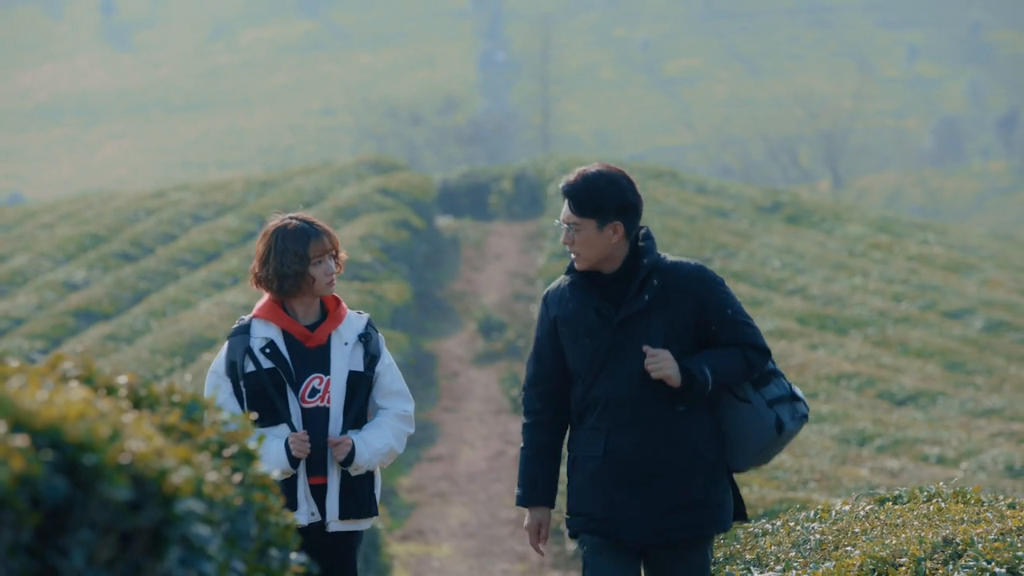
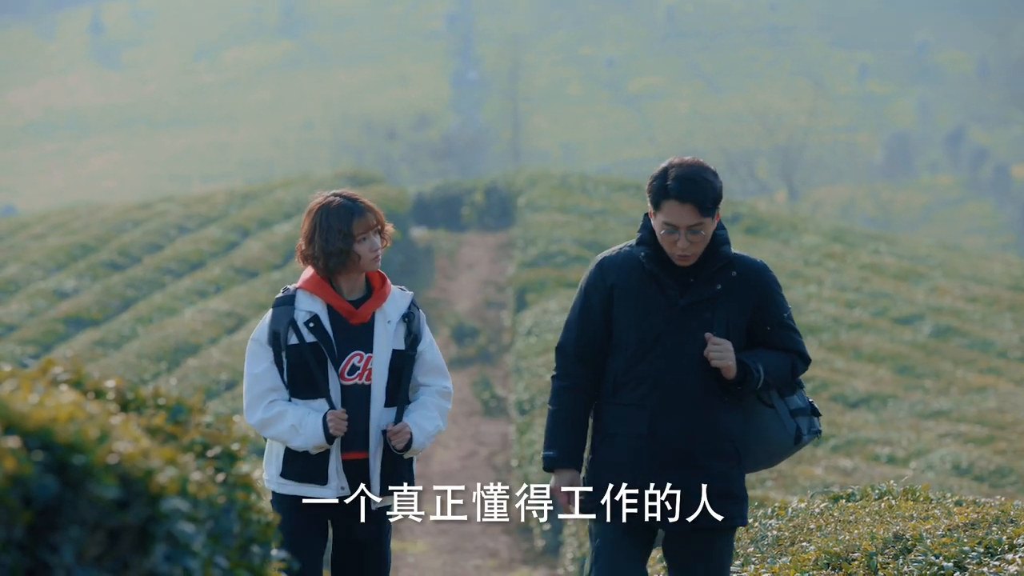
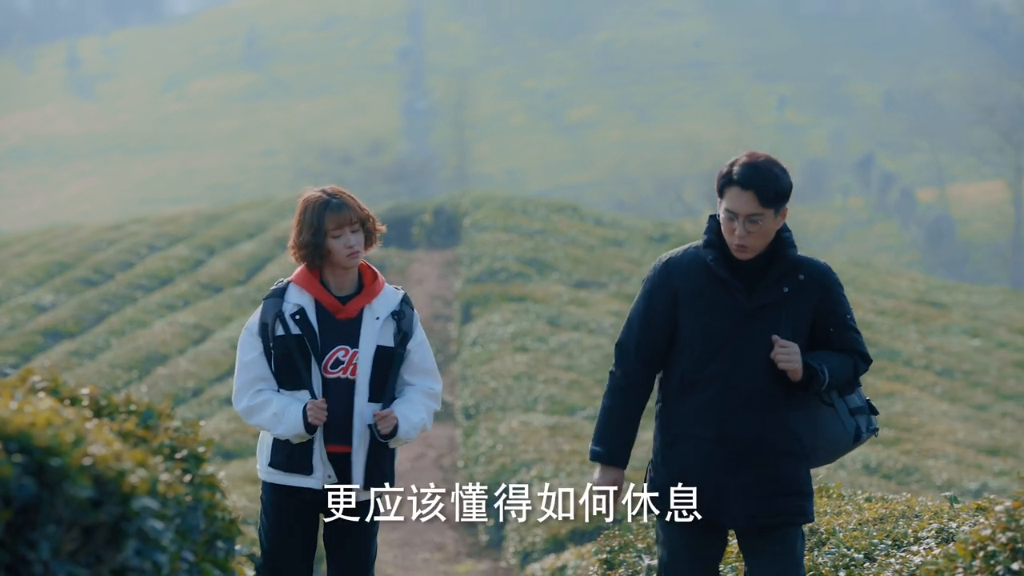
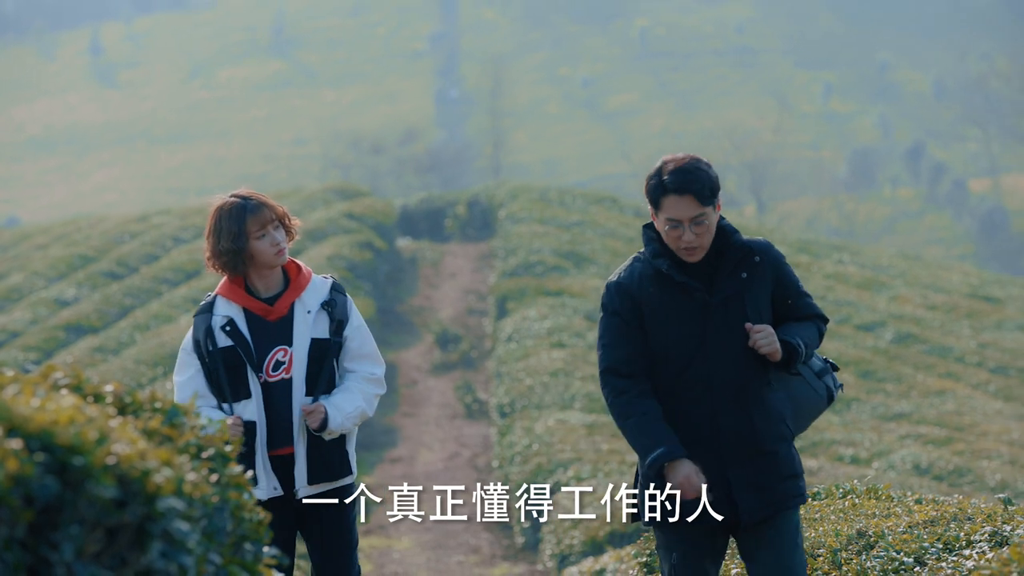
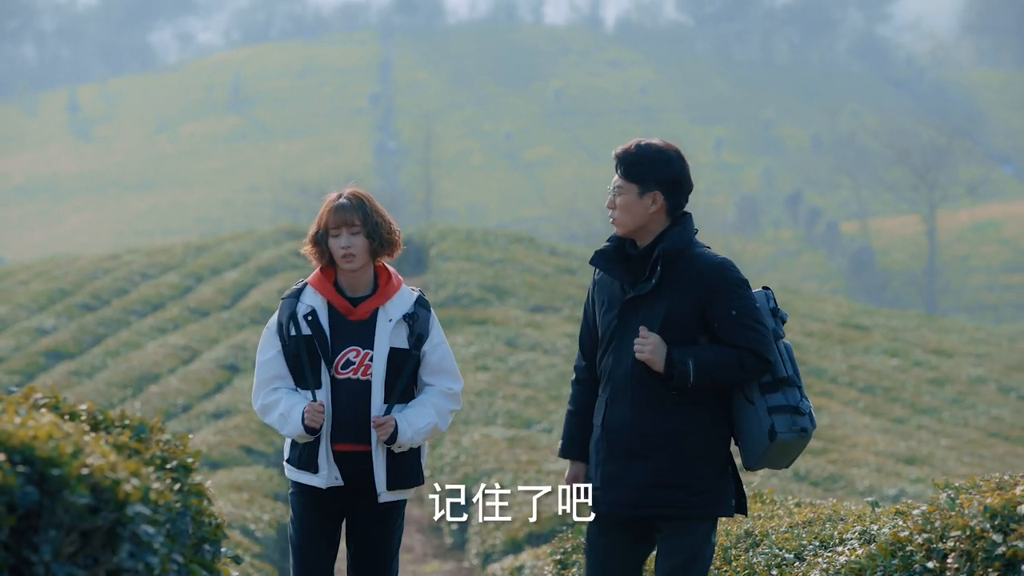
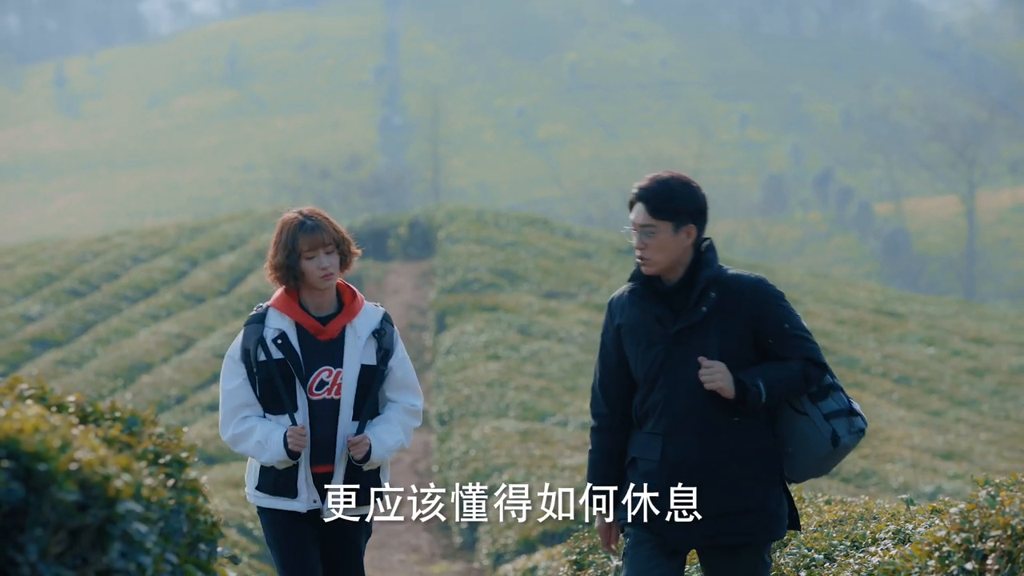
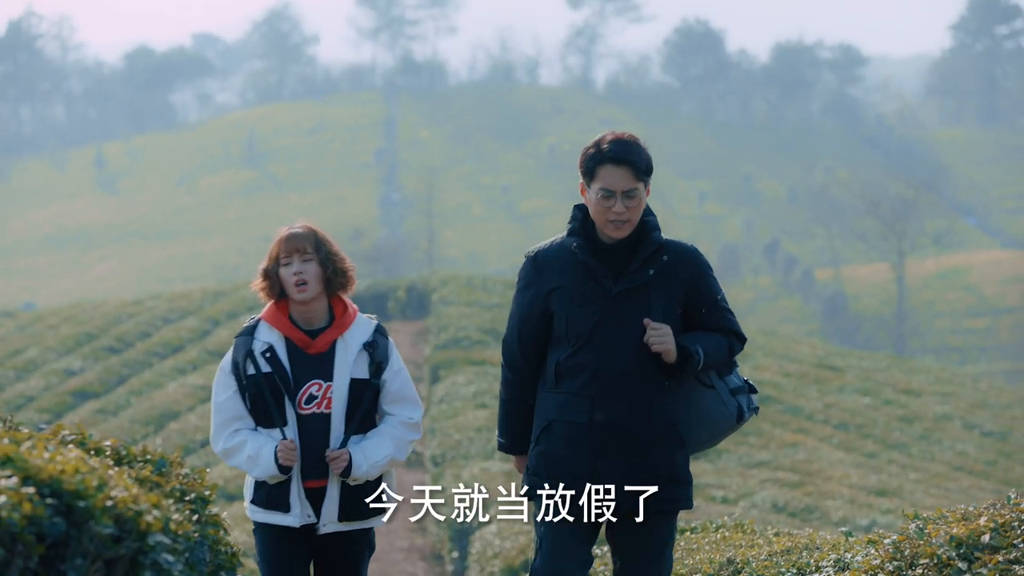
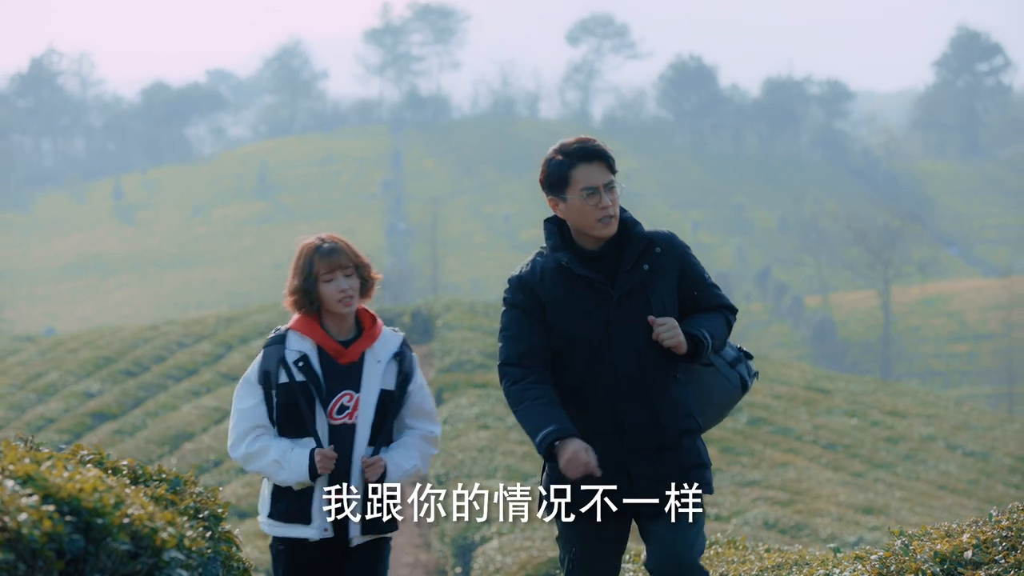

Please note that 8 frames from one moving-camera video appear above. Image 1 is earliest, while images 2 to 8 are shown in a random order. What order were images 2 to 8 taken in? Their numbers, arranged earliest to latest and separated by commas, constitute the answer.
2, 4, 3, 6, 5, 7, 8
